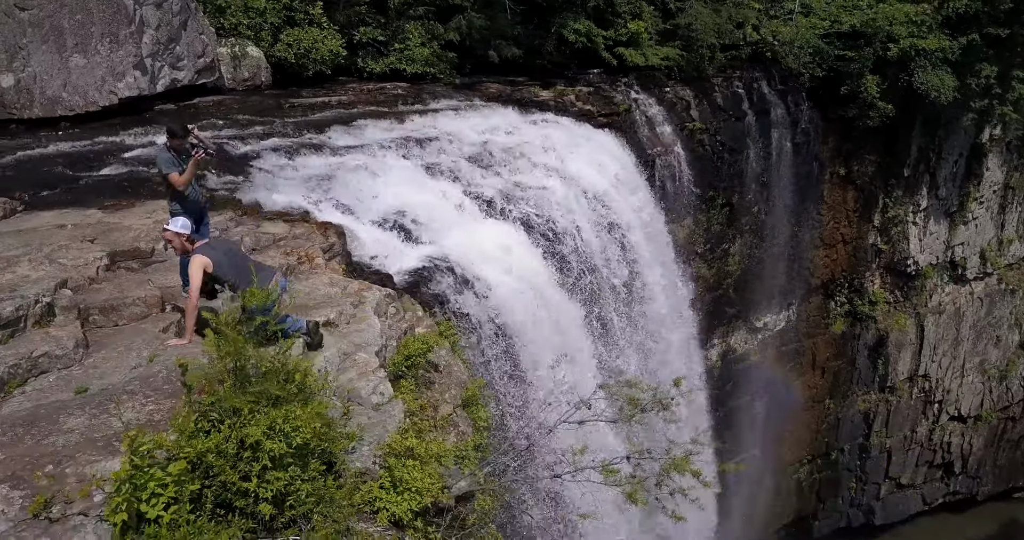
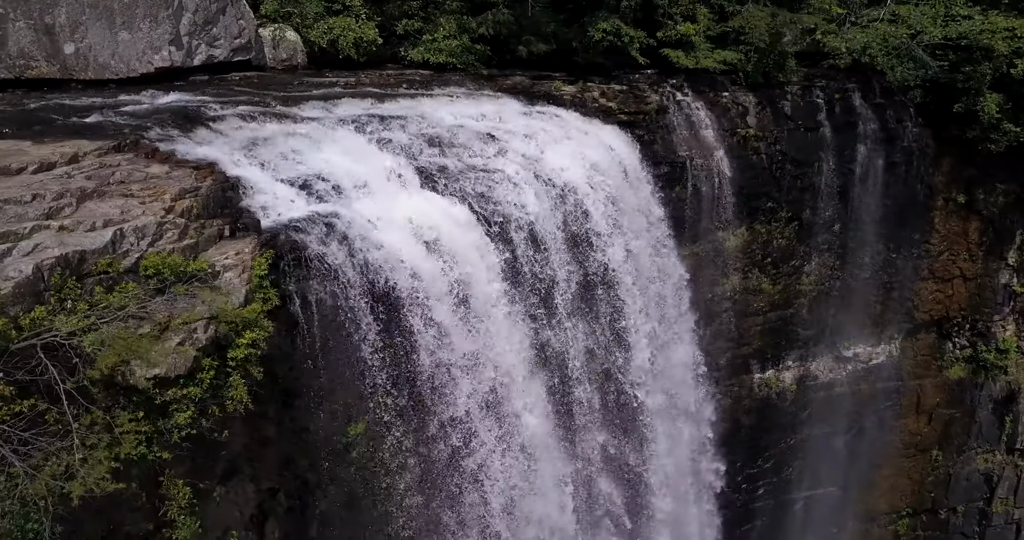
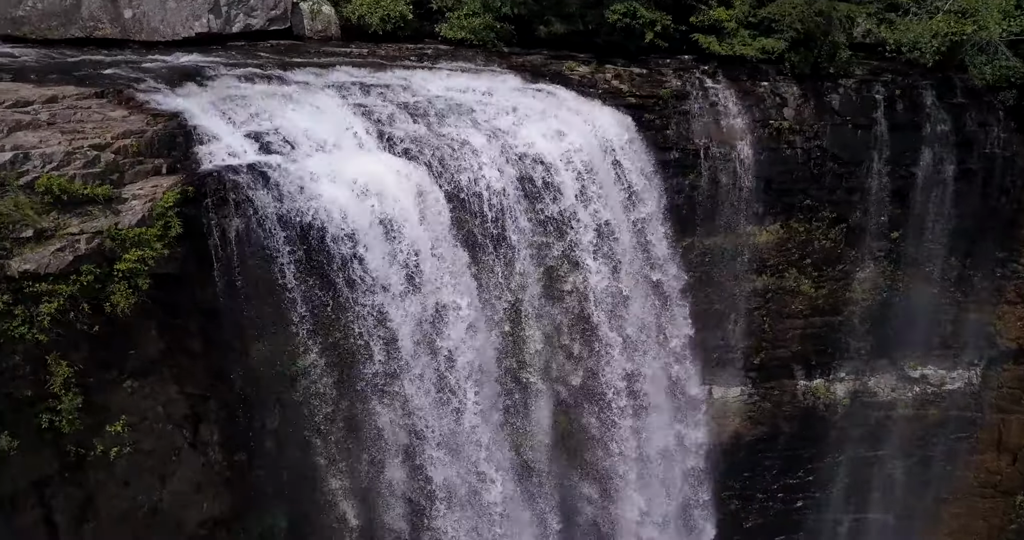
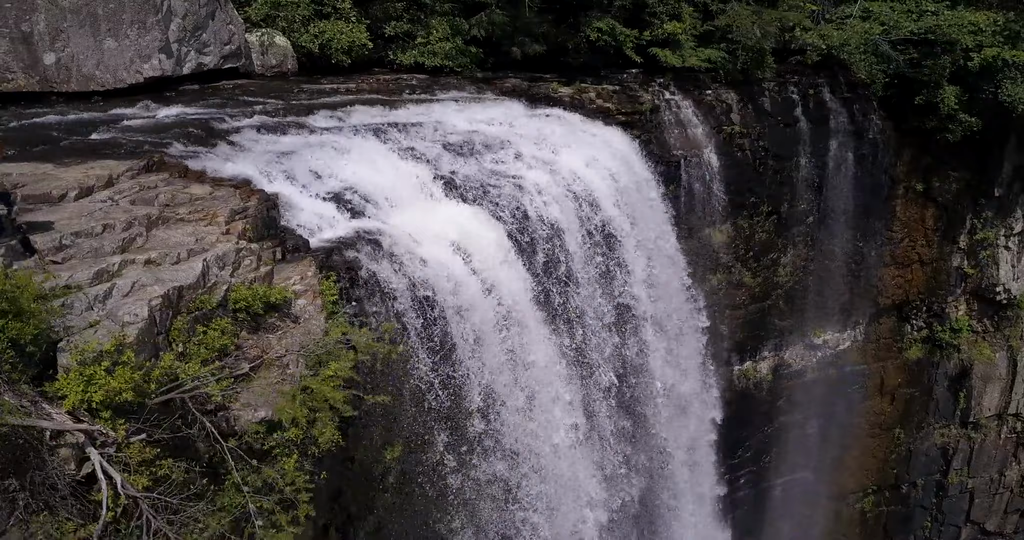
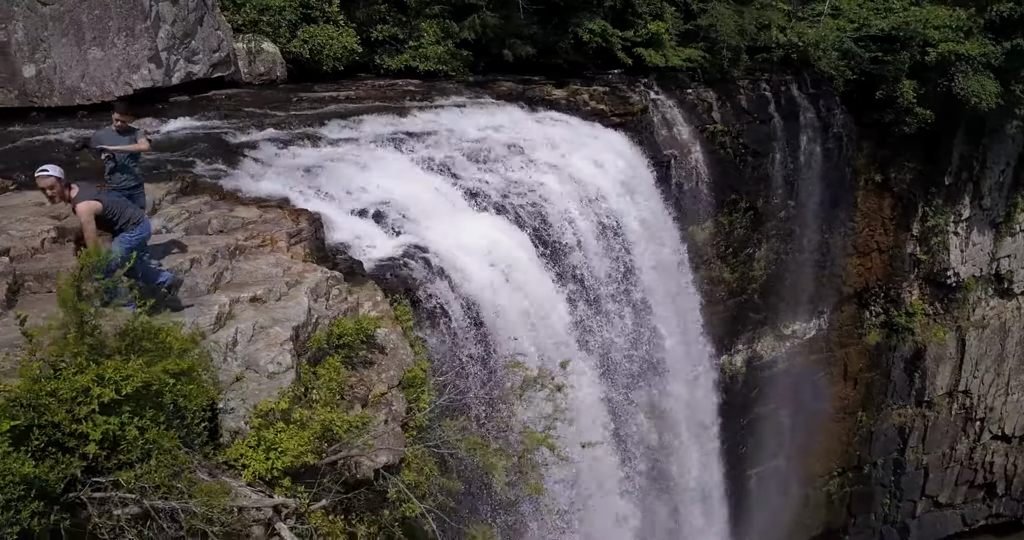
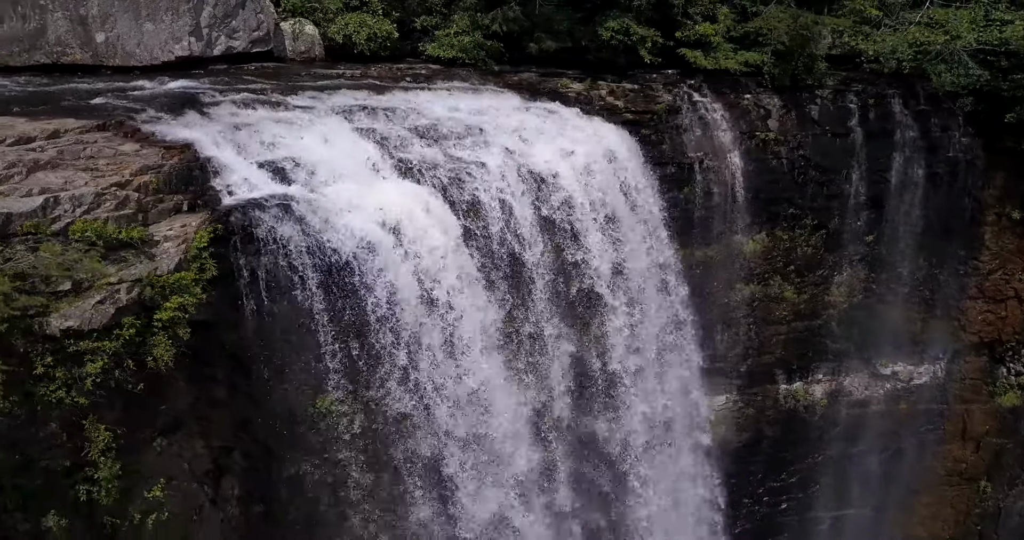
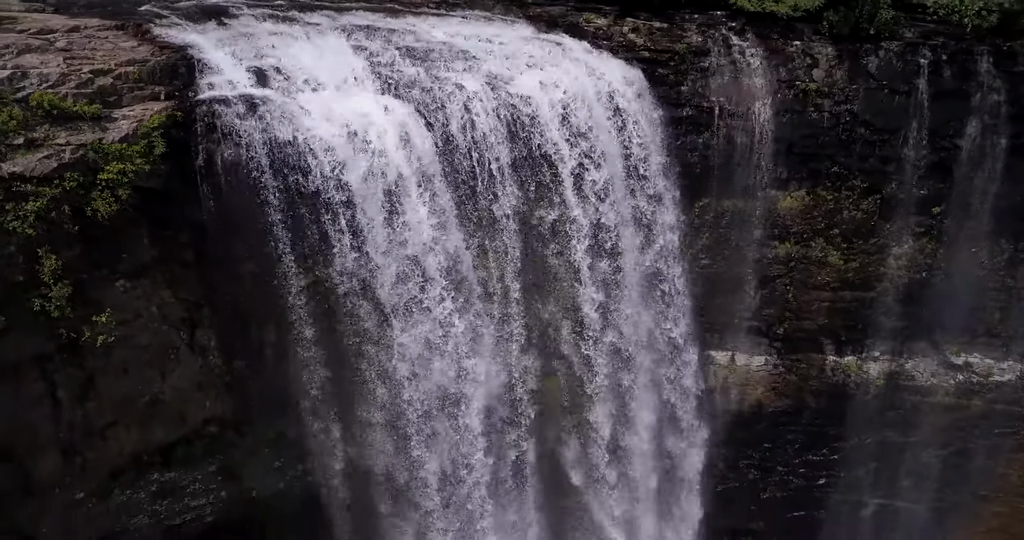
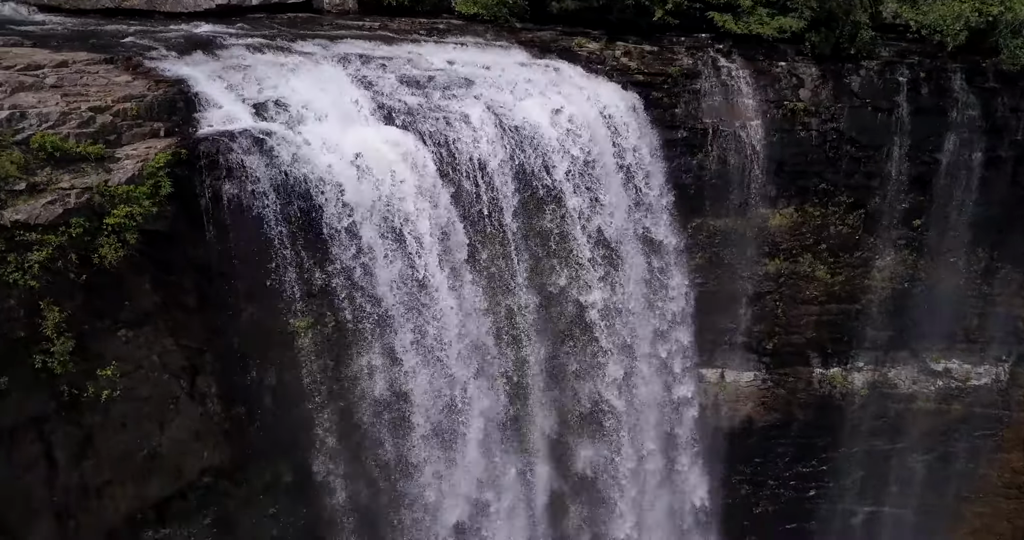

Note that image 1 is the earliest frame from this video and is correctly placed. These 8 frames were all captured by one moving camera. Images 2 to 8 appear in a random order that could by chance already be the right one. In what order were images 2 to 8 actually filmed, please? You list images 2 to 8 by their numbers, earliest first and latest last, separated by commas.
5, 4, 2, 6, 3, 8, 7
